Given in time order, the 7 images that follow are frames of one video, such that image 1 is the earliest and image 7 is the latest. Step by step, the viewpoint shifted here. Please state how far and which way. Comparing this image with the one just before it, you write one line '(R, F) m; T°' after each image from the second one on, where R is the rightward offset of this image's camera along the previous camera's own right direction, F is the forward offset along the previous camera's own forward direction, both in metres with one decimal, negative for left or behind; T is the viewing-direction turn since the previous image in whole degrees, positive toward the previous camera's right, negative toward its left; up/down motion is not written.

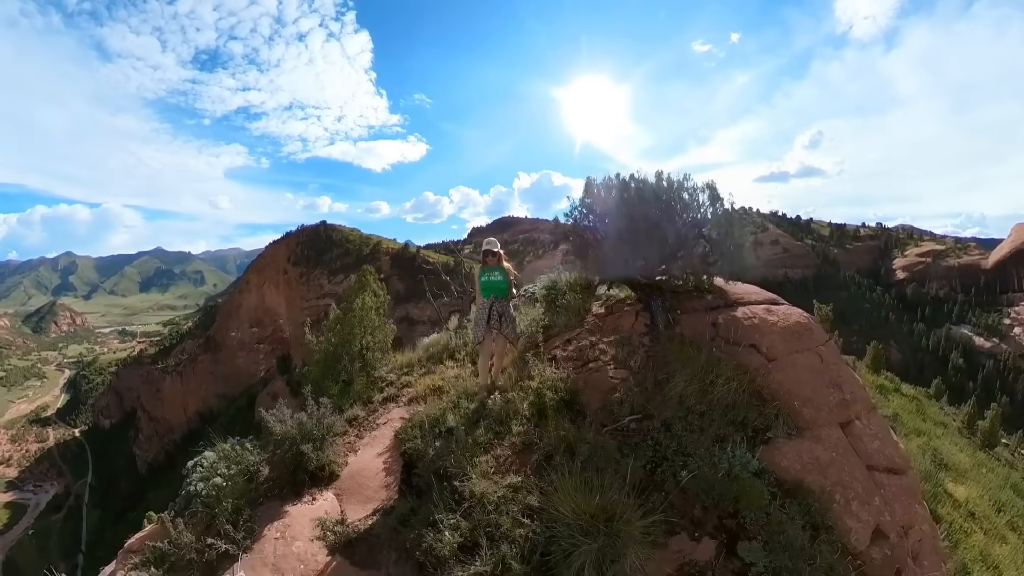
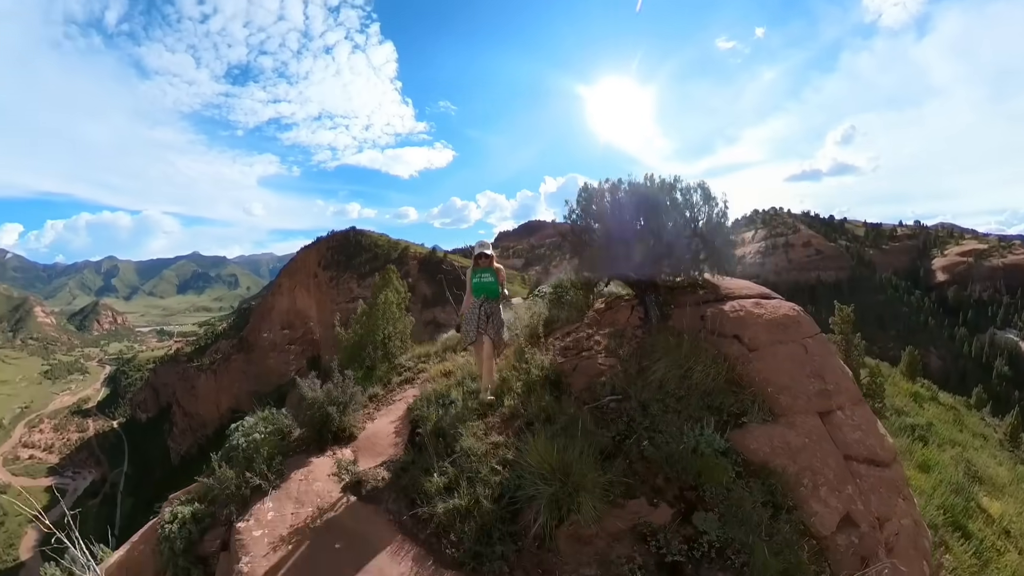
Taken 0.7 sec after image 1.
(+0.4, -0.1) m; -3°
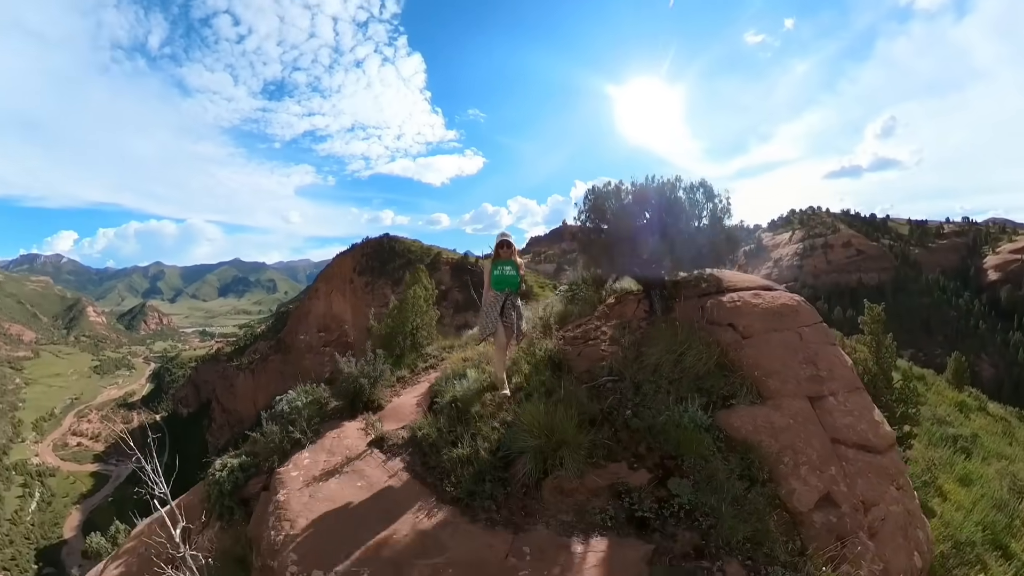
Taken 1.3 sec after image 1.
(+0.4, -0.1) m; -3°
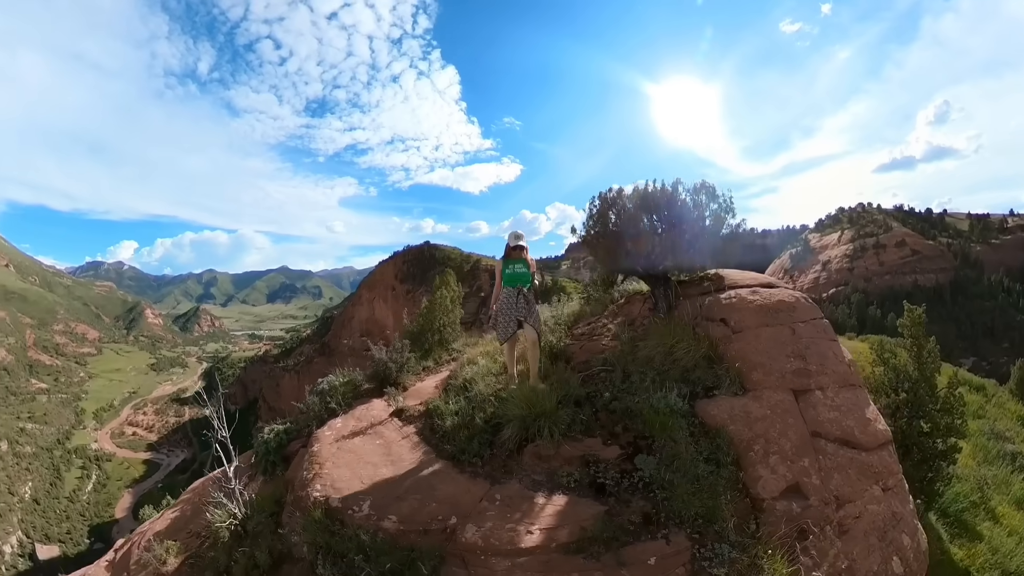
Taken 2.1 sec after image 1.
(+0.4, -0.2) m; -4°
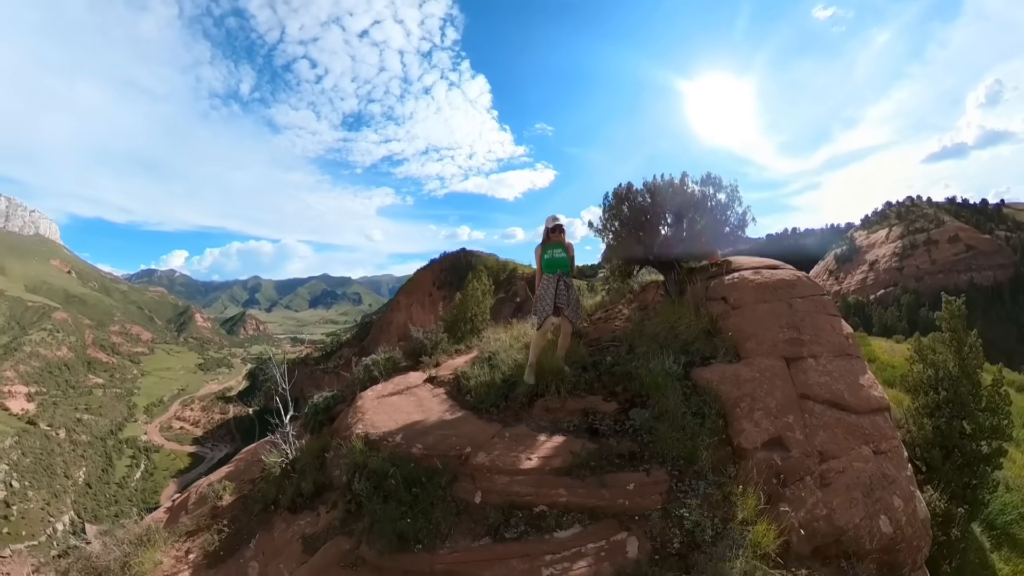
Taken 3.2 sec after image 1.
(+0.2, -0.4) m; -4°
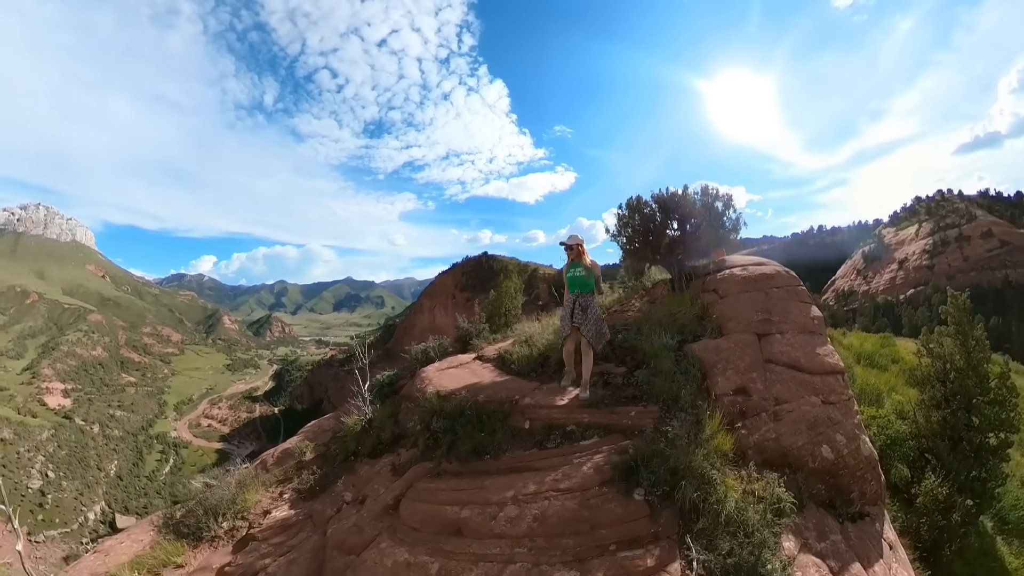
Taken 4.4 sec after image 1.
(-0.2, -1.4) m; -2°
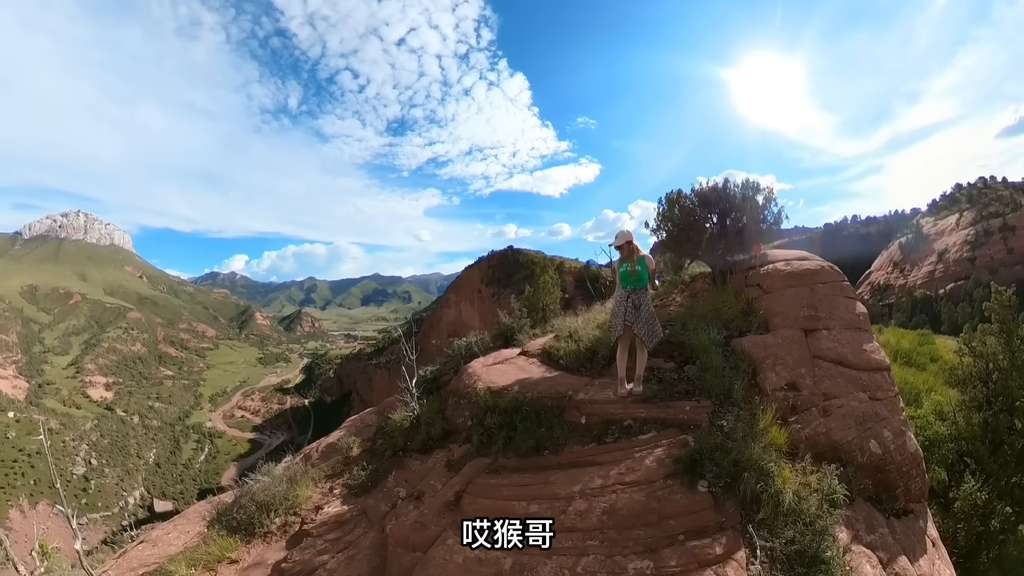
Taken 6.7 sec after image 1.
(-0.3, -0.2) m; -3°
